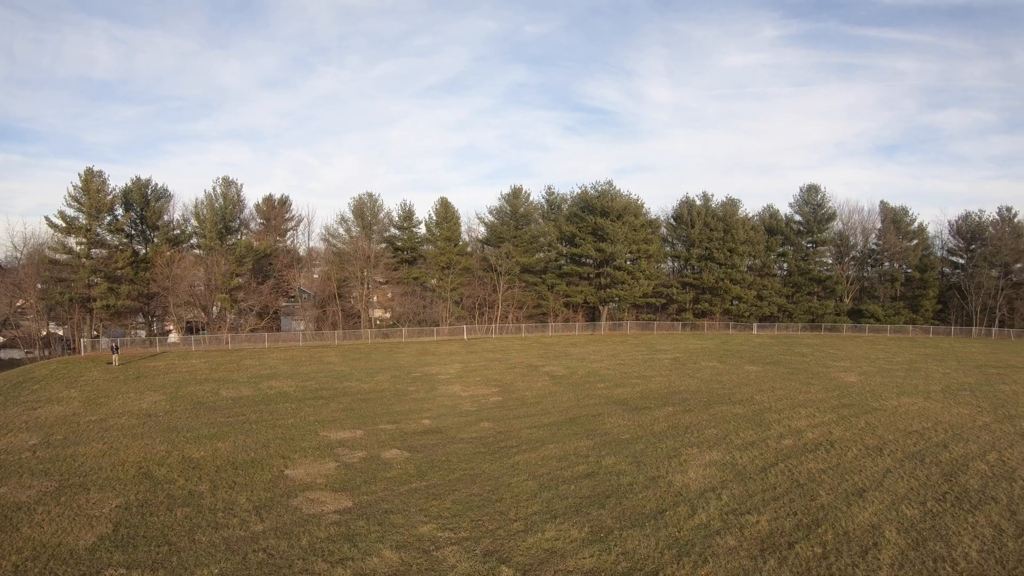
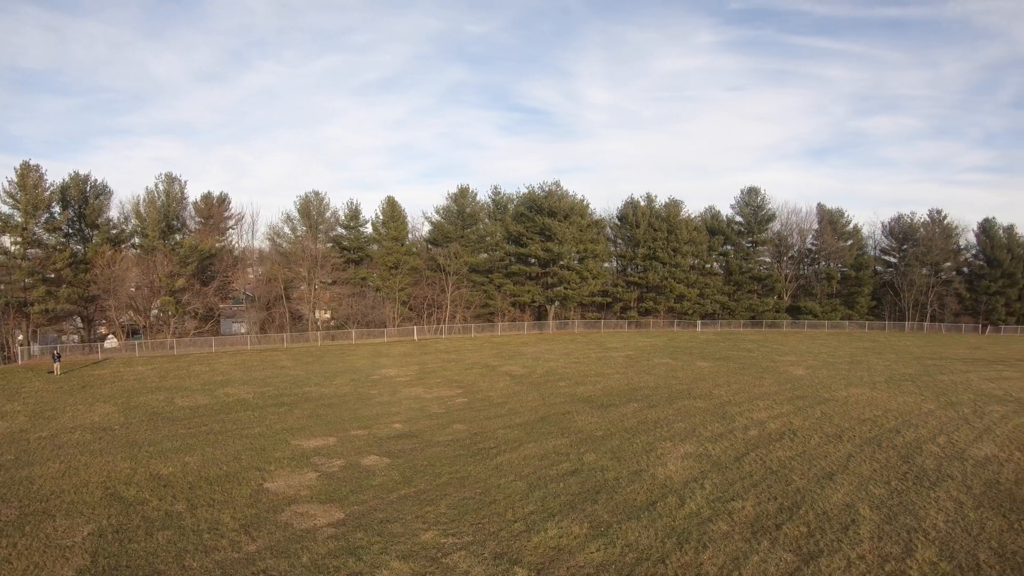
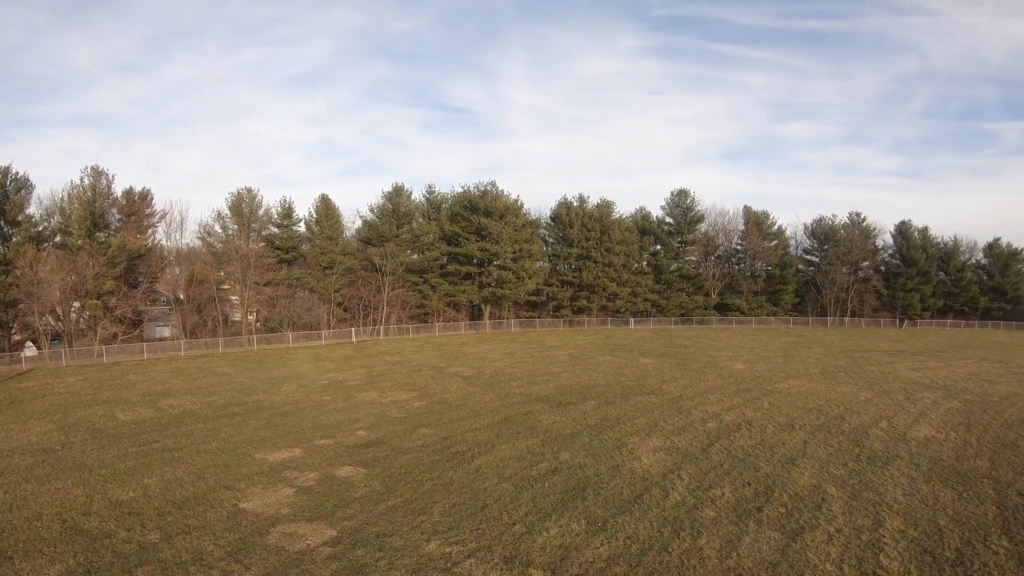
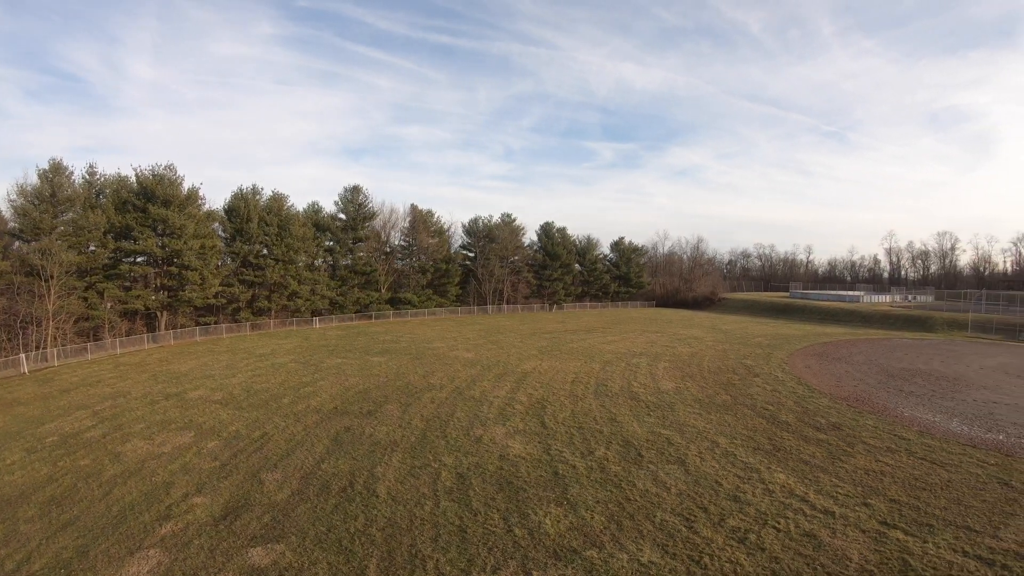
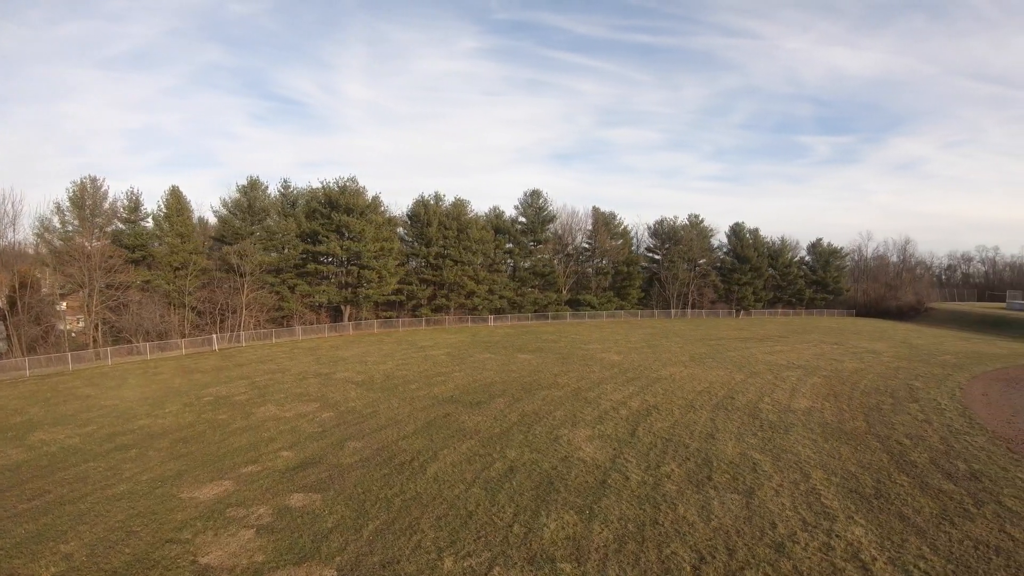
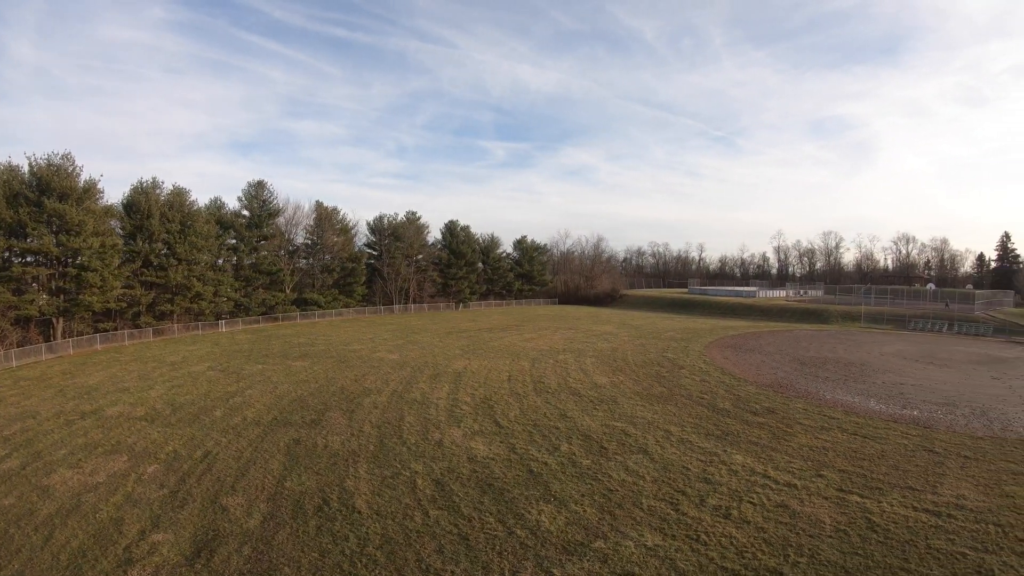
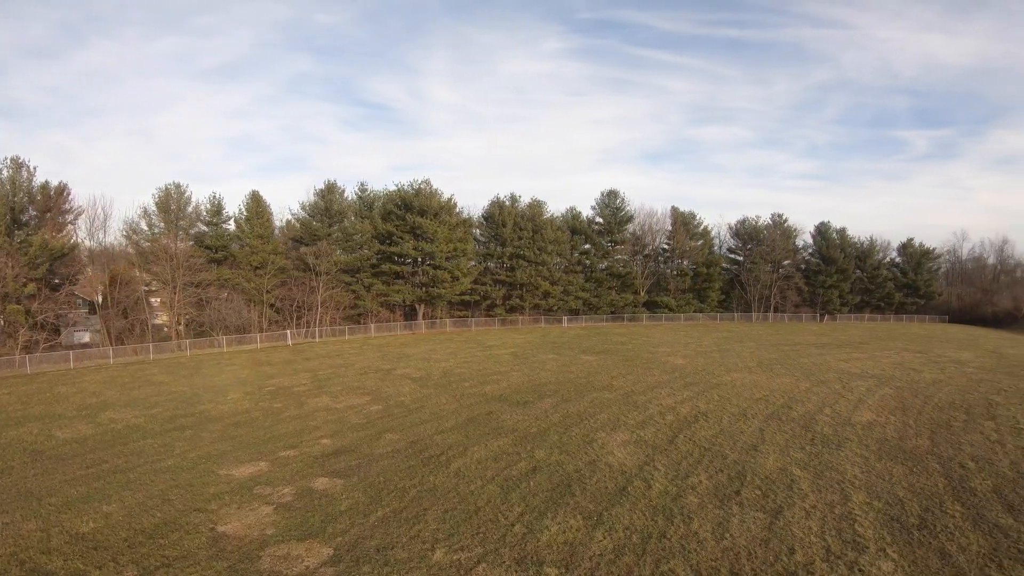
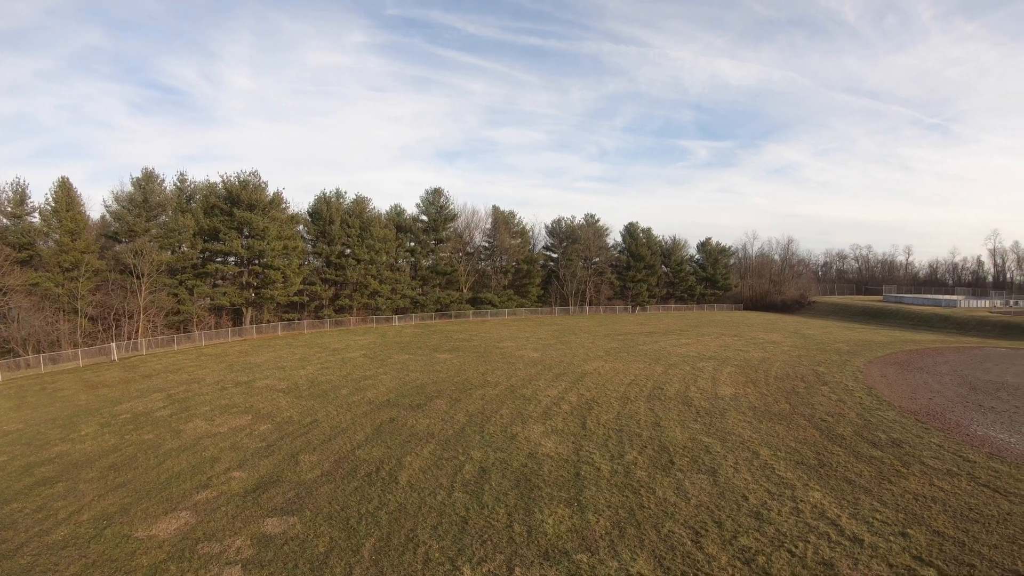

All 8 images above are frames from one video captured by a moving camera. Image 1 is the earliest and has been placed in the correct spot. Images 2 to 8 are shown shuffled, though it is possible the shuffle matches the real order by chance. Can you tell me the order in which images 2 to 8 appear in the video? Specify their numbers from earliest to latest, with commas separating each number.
2, 3, 7, 5, 8, 4, 6
